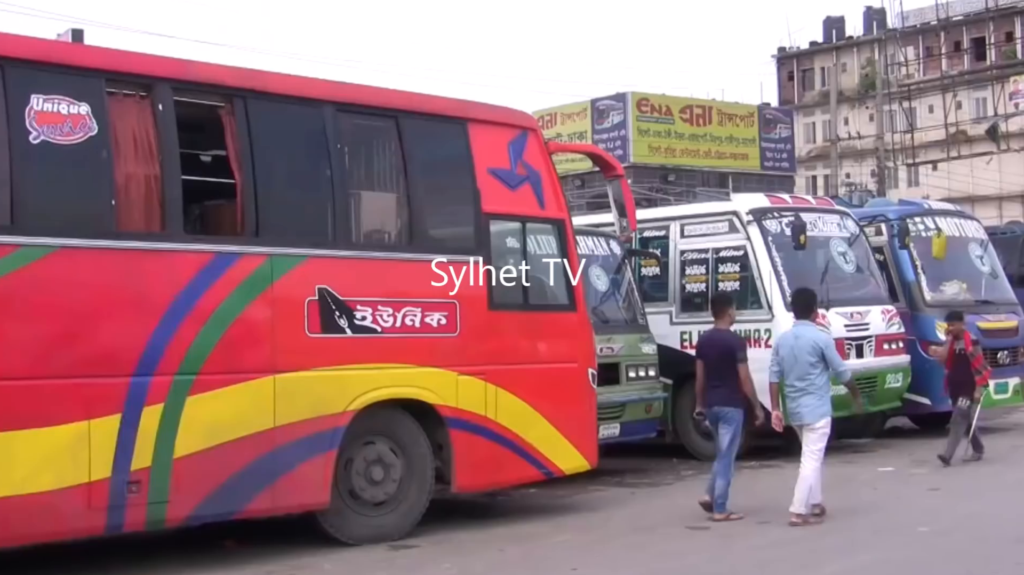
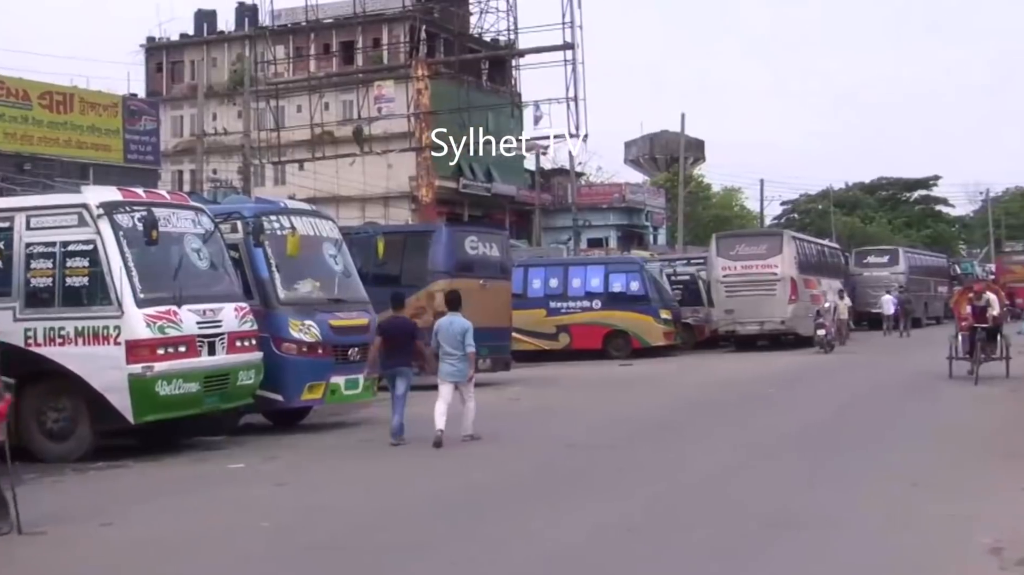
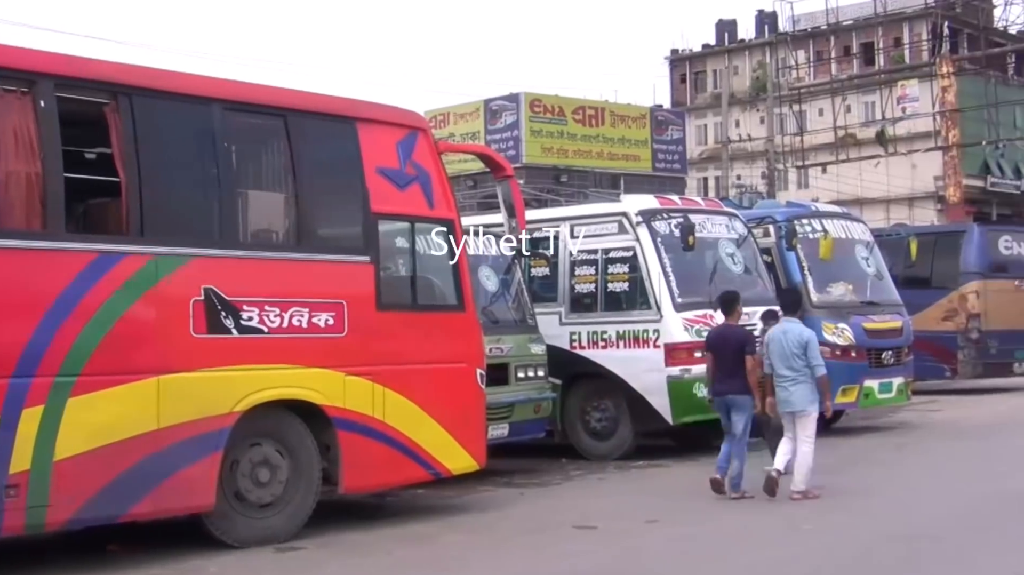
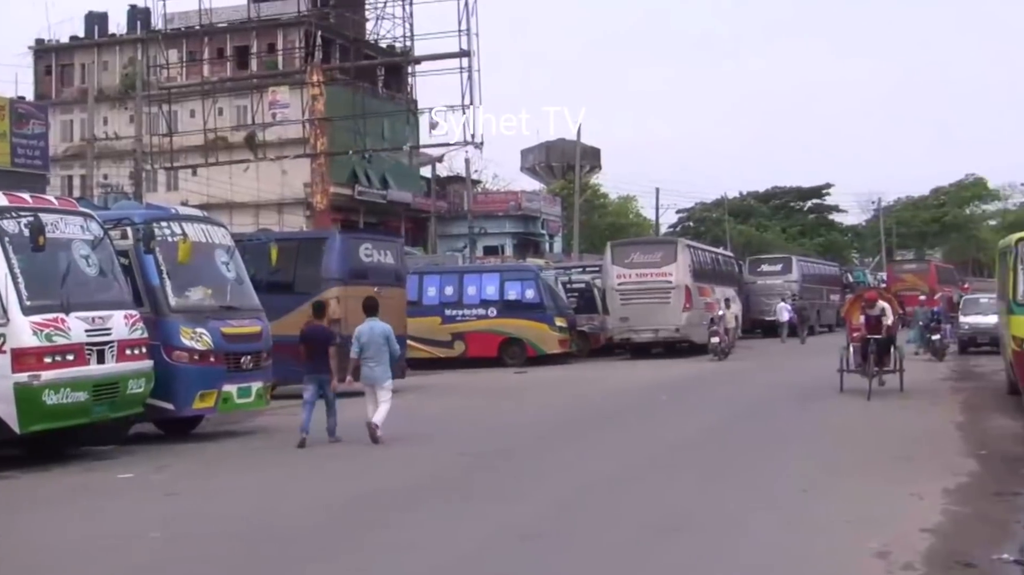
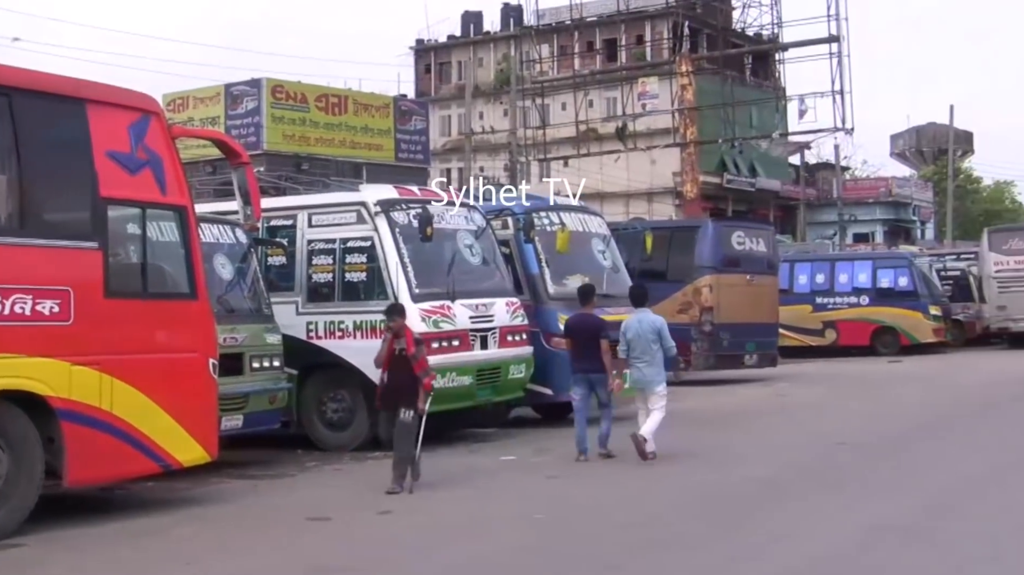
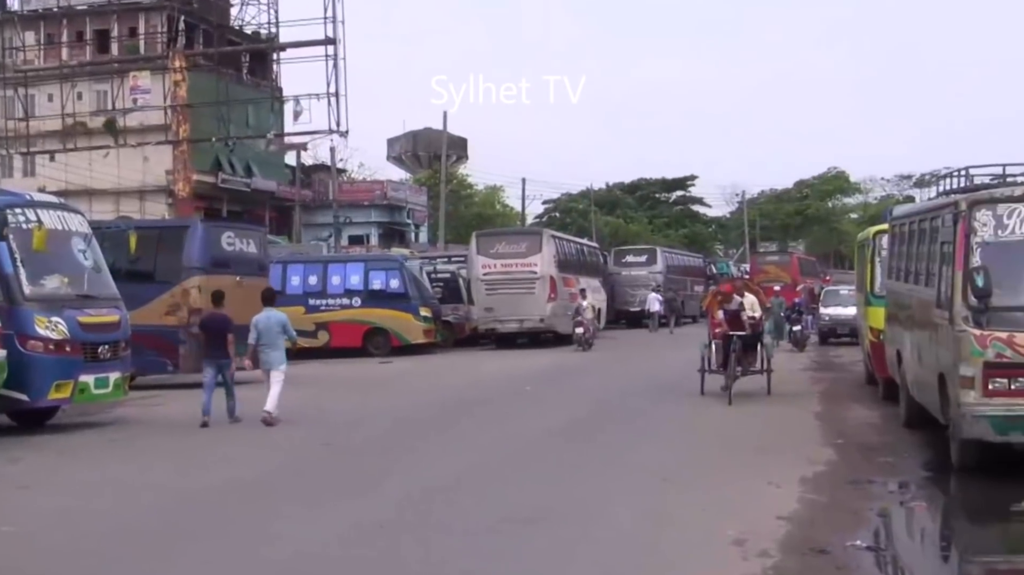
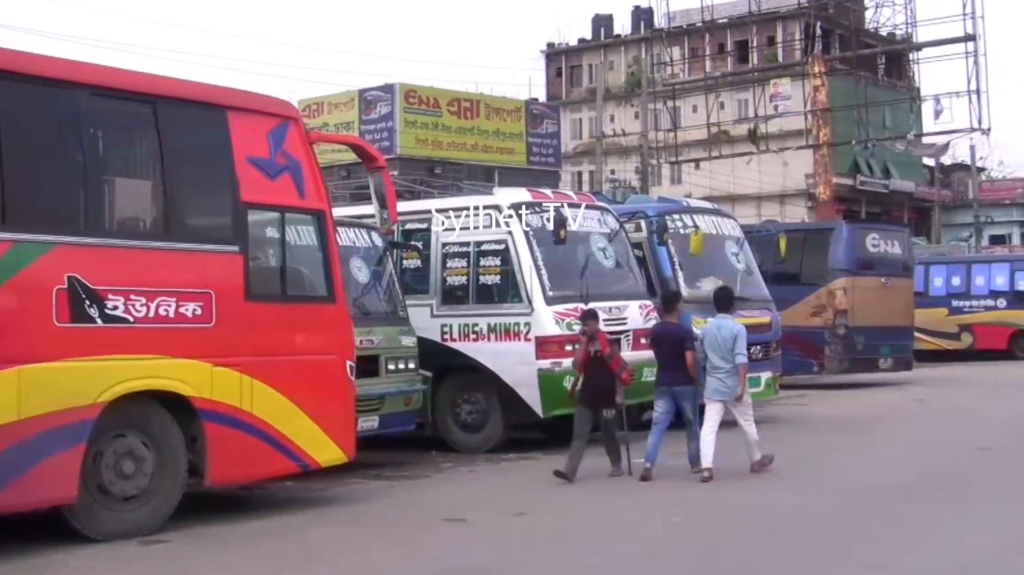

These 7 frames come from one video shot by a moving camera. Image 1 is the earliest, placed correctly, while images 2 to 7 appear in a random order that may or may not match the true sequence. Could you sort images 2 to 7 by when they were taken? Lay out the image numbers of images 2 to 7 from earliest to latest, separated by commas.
3, 7, 5, 2, 4, 6
